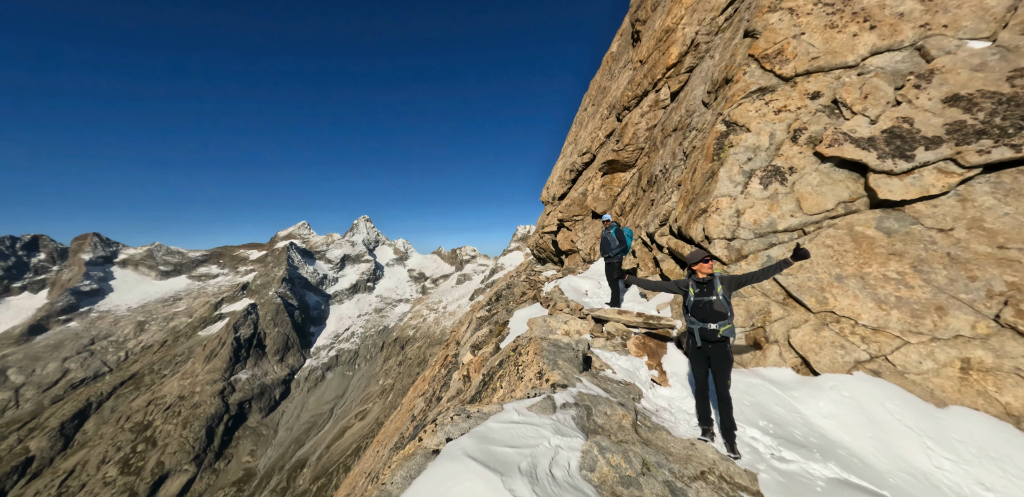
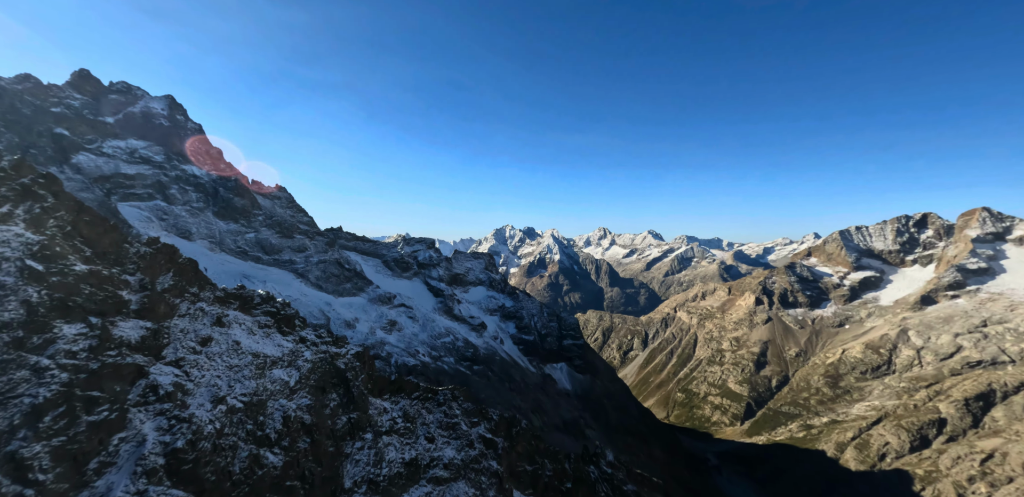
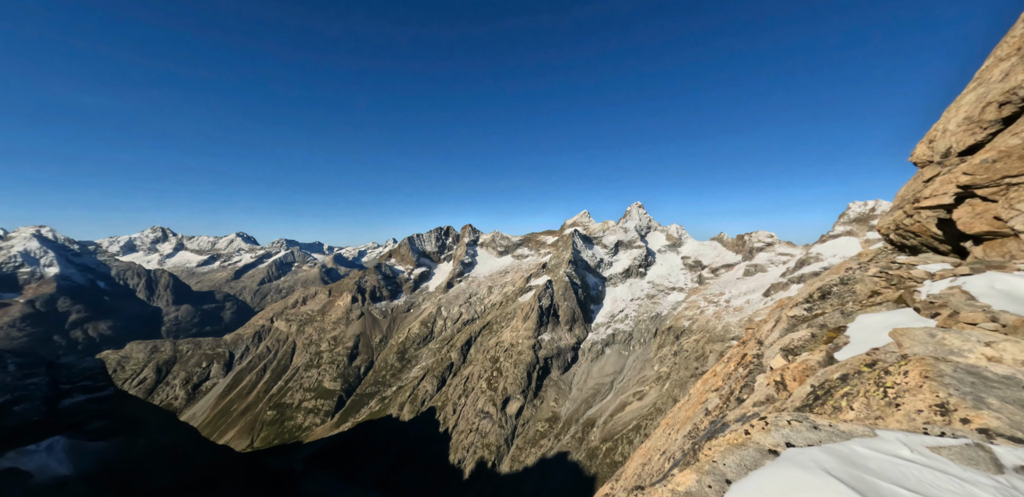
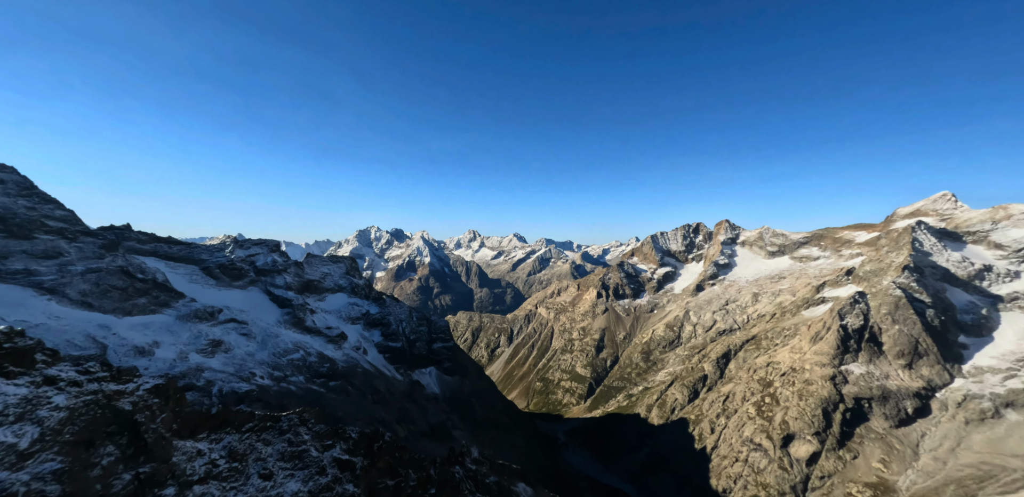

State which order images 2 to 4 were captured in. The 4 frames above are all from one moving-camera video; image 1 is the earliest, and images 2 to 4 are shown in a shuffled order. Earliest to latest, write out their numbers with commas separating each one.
3, 4, 2
